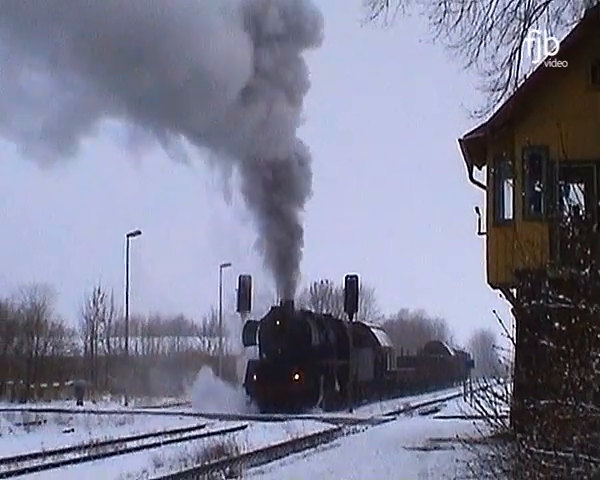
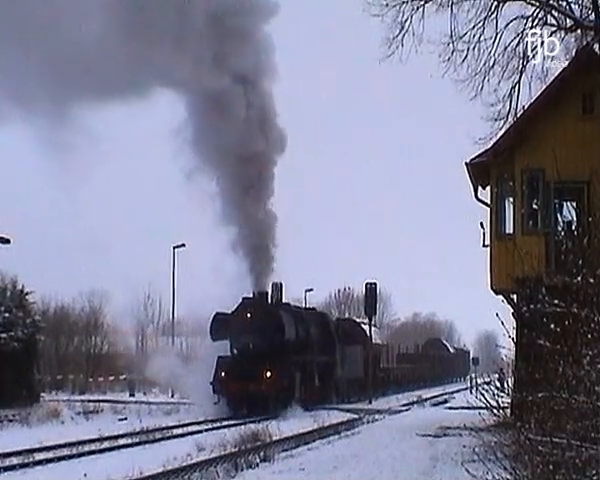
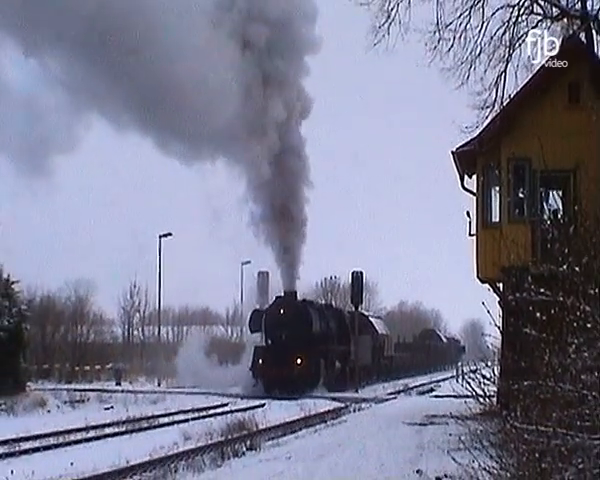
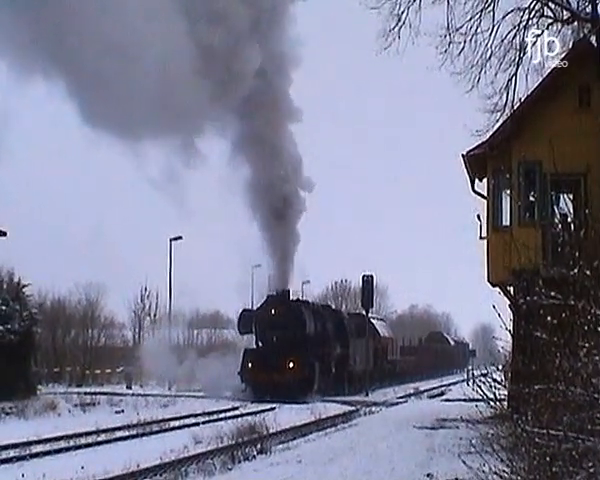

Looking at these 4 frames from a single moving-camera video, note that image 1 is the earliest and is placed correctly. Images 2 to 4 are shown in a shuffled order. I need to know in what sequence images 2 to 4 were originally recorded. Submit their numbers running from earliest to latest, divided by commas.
3, 4, 2
